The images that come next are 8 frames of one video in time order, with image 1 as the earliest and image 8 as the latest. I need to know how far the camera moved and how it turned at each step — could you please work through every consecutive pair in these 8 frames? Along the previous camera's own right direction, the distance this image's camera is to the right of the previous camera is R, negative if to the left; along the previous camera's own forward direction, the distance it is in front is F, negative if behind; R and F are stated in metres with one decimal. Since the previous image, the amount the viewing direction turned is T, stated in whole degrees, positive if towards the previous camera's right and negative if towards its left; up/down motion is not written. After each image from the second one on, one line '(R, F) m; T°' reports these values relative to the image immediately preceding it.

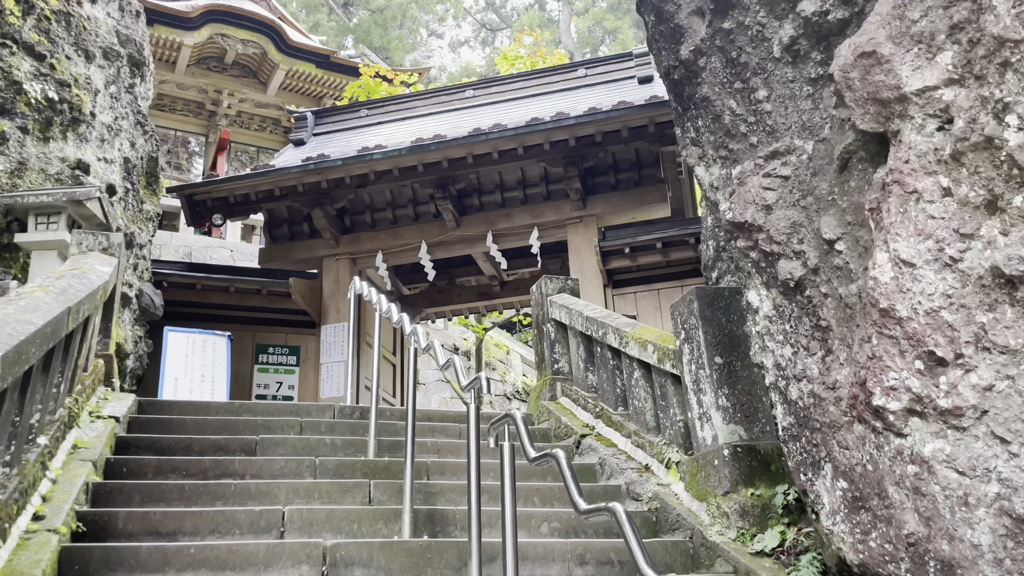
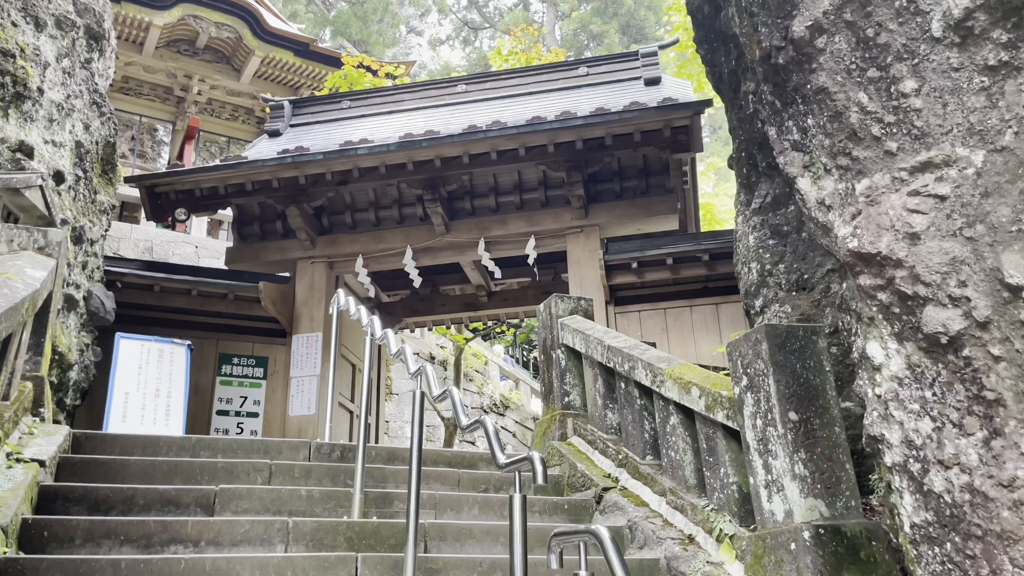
(-0.2, +0.7) m; +2°
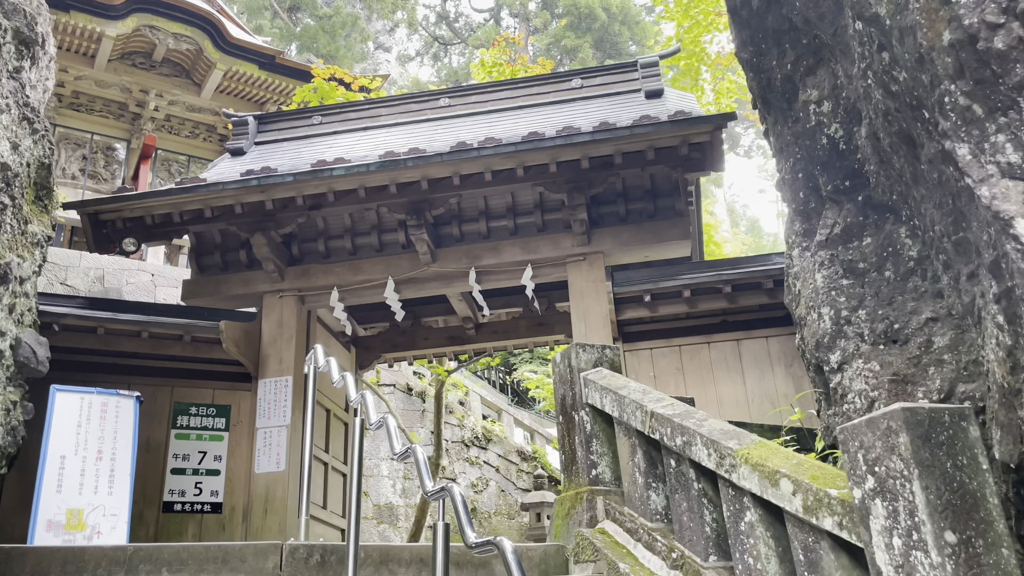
(-0.2, +0.9) m; +2°
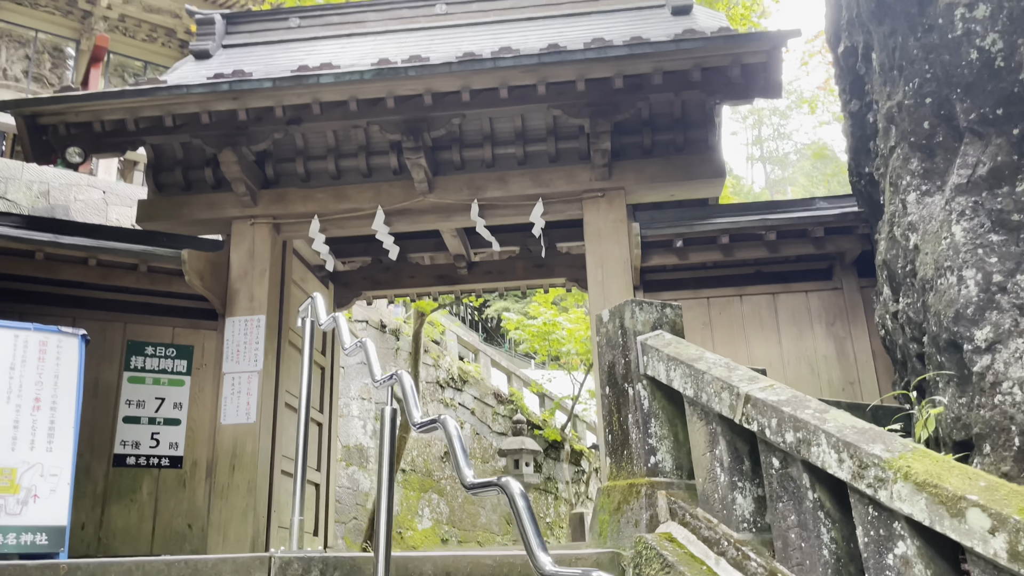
(-0.3, +0.9) m; +3°
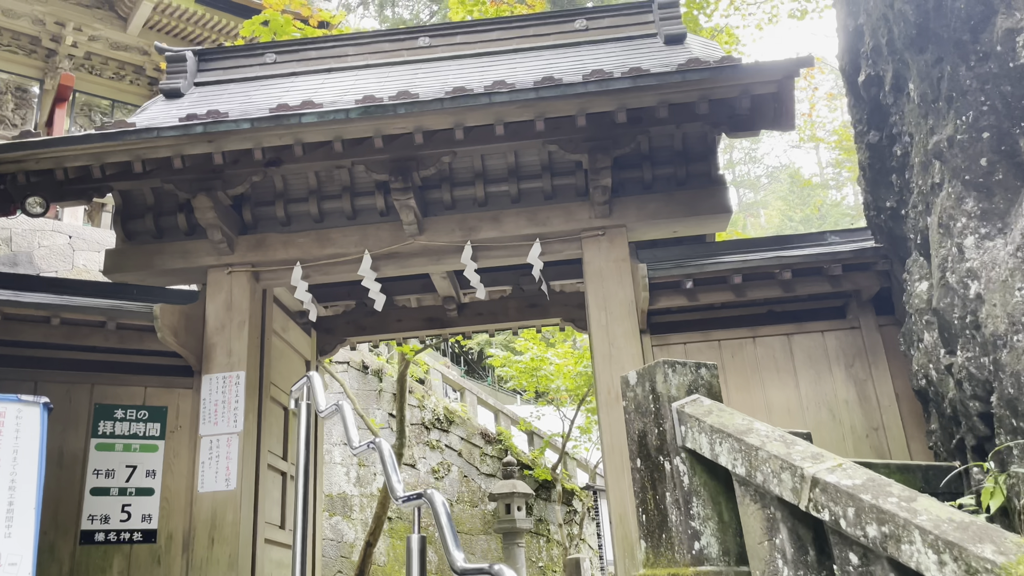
(-0.2, +0.4) m; +2°
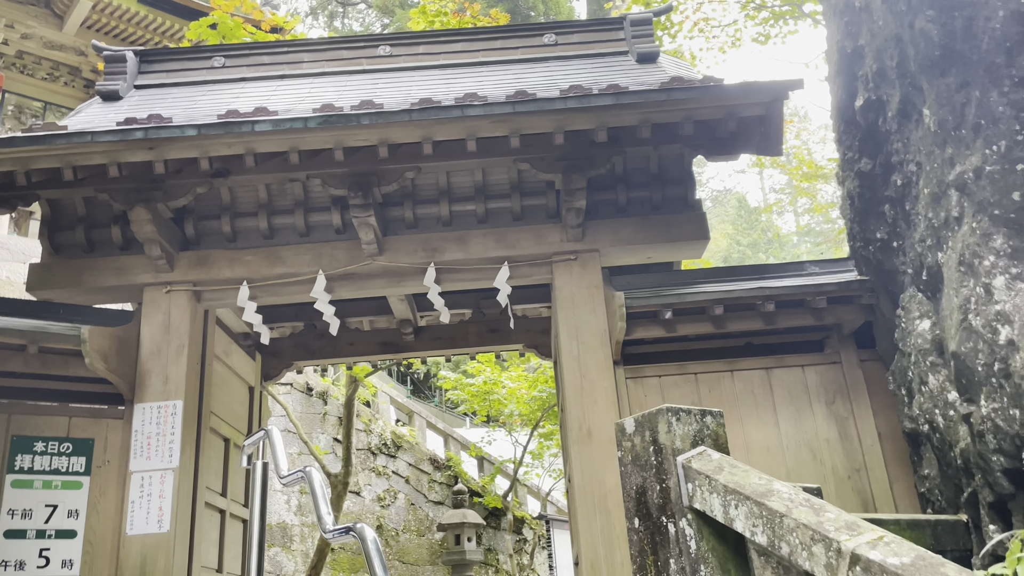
(-0.1, +0.4) m; +4°
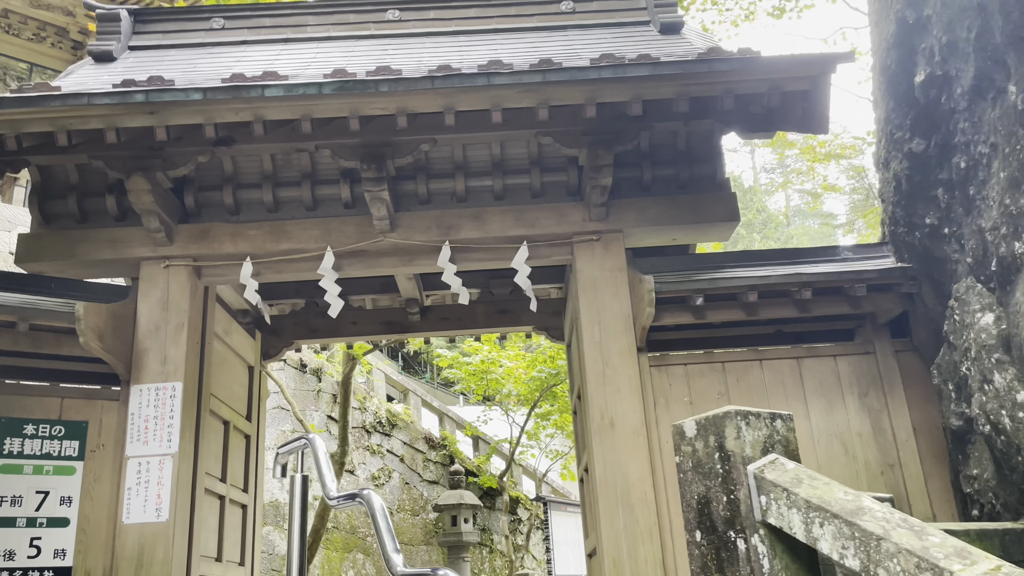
(-0.2, +0.3) m; +1°
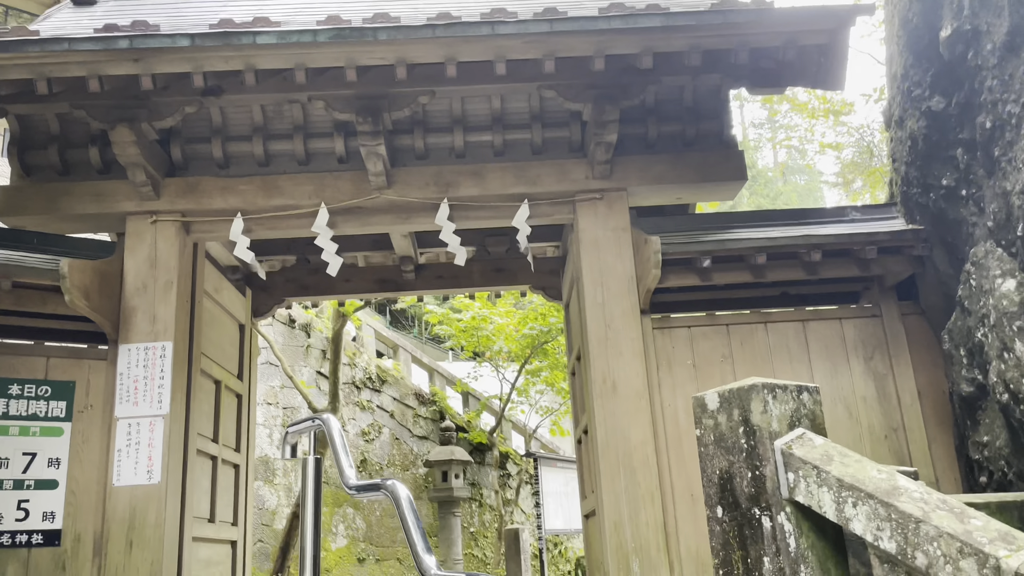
(-0.1, +0.1) m; +1°
